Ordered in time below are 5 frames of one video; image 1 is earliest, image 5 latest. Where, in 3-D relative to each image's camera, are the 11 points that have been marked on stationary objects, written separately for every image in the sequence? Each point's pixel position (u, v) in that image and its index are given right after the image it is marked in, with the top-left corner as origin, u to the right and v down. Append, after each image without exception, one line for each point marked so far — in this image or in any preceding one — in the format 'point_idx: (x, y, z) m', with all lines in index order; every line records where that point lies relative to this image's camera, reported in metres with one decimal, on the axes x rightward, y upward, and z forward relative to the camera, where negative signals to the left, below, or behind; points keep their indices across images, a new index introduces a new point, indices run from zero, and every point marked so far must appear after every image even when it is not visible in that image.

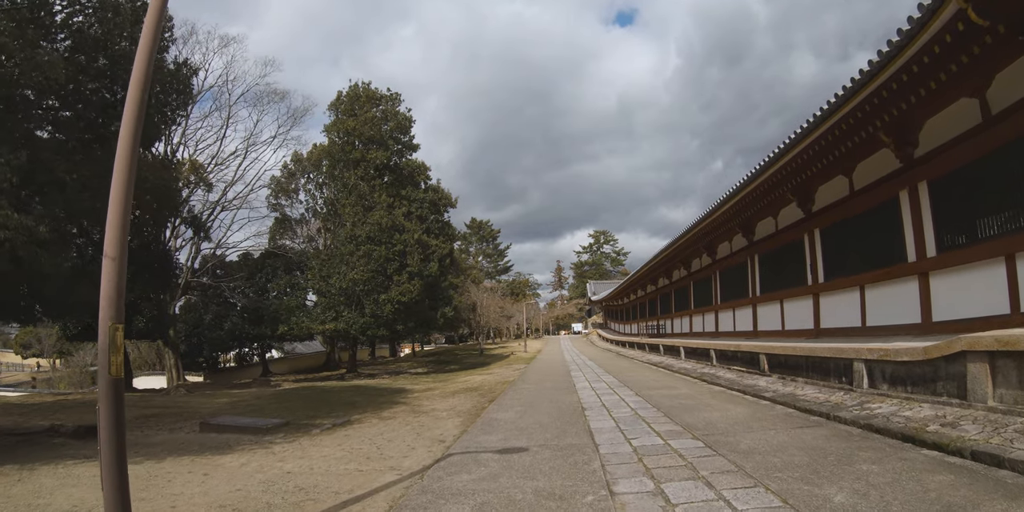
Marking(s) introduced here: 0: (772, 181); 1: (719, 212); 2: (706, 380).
0: (+5.4, +1.5, +11.3) m
1: (+5.3, +1.1, +13.9) m
2: (+4.0, -2.5, +10.9) m
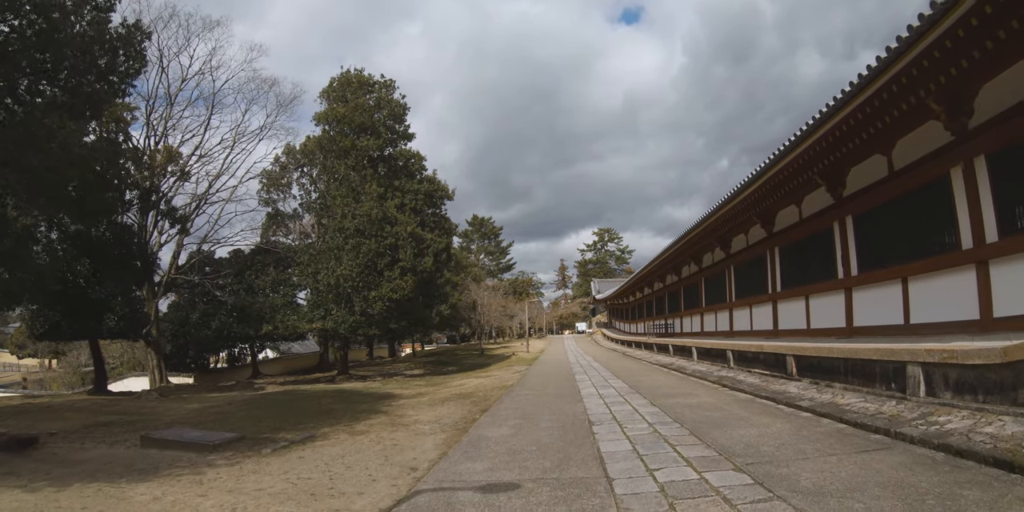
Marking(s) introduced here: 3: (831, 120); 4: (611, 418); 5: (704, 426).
0: (+5.3, +1.7, +10.2) m
1: (+5.3, +1.3, +12.7) m
2: (+4.0, -2.4, +9.7) m
3: (+5.0, +2.1, +8.3) m
4: (+1.1, -1.8, +6.0) m
5: (+2.0, -1.8, +5.5) m
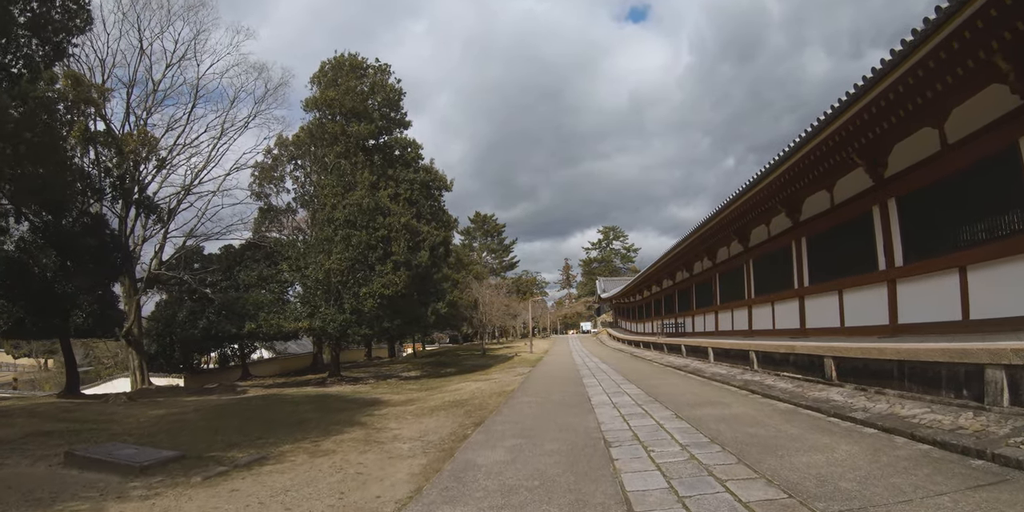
0: (+5.4, +1.9, +9.0) m
1: (+5.3, +1.5, +11.6) m
2: (+4.0, -2.2, +8.5) m
3: (+4.9, +2.3, +7.2) m
4: (+1.1, -1.7, +4.9) m
5: (+2.0, -1.6, +4.3) m
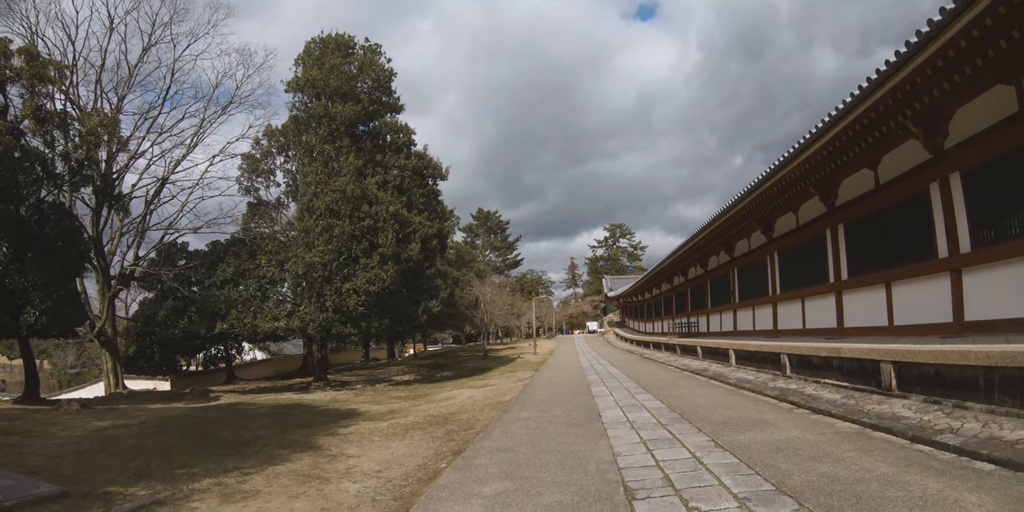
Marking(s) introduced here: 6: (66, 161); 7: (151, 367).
0: (+5.3, +2.1, +7.6) m
1: (+5.3, +1.7, +10.1) m
2: (+3.9, -2.0, +7.1) m
3: (+4.8, +2.5, +5.8) m
4: (+1.0, -1.5, +3.5) m
5: (+1.8, -1.4, +2.9) m
6: (-11.0, +2.3, +13.1) m
7: (-13.3, -4.1, +19.6) m
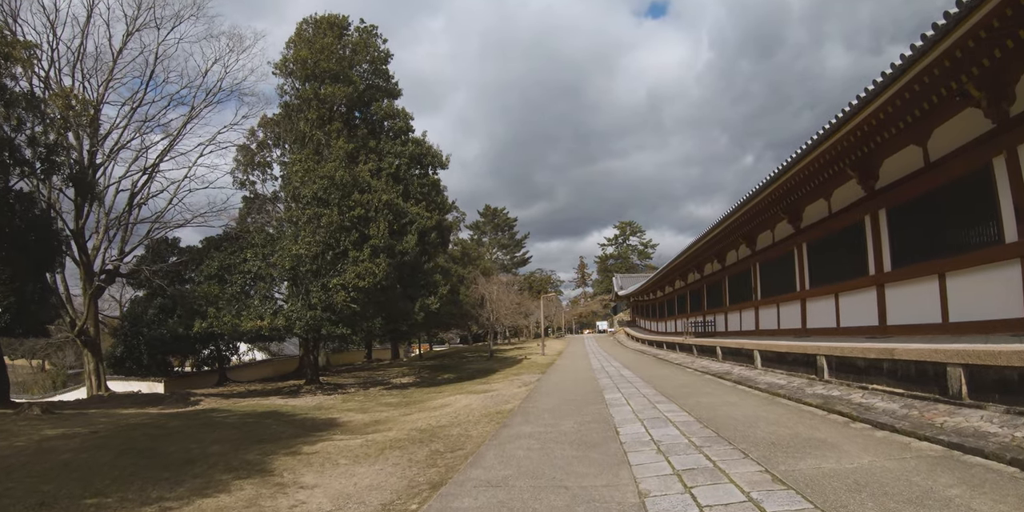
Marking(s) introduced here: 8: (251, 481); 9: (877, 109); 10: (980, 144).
0: (+5.3, +2.3, +6.4) m
1: (+5.3, +1.8, +9.0) m
2: (+3.9, -1.8, +6.0) m
3: (+4.8, +2.7, +4.6) m
4: (+0.9, -1.3, +2.4) m
5: (+1.8, -1.2, +1.8) m
6: (-10.9, +2.5, +12.2) m
7: (-13.1, -4.0, +18.7) m
8: (-2.1, -1.8, +4.3) m
9: (+5.3, +2.1, +7.6) m
10: (+6.5, +1.5, +7.2) m
